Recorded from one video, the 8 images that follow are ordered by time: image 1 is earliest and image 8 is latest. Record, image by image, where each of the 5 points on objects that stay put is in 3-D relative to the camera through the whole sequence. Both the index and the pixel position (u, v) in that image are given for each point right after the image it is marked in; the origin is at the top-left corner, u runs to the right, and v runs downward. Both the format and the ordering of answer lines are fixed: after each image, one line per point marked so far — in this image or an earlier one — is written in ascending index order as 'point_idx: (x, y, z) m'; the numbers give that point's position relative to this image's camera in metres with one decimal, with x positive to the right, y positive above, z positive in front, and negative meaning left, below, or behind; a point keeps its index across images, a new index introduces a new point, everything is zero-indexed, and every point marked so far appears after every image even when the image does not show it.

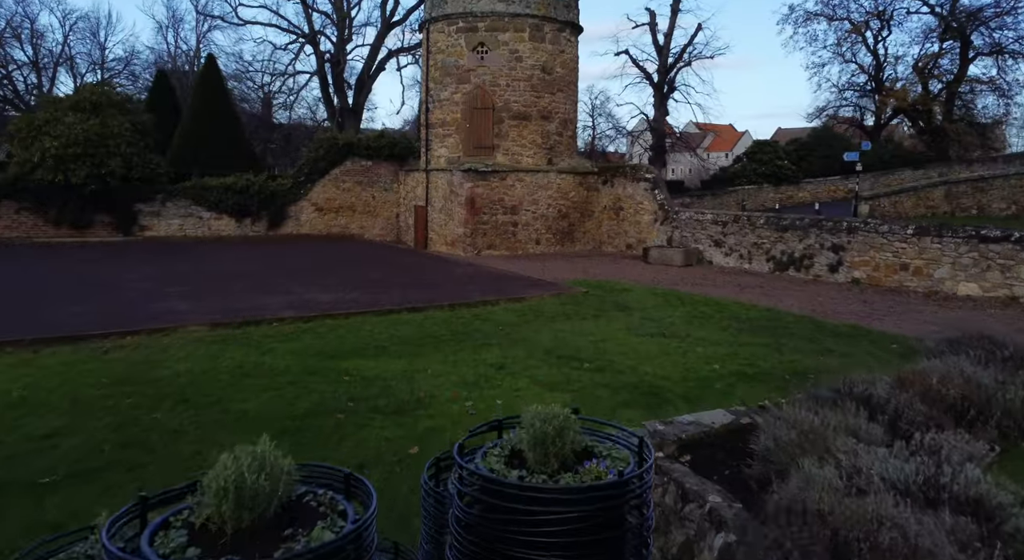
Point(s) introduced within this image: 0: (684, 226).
0: (+3.8, +1.2, +14.8) m
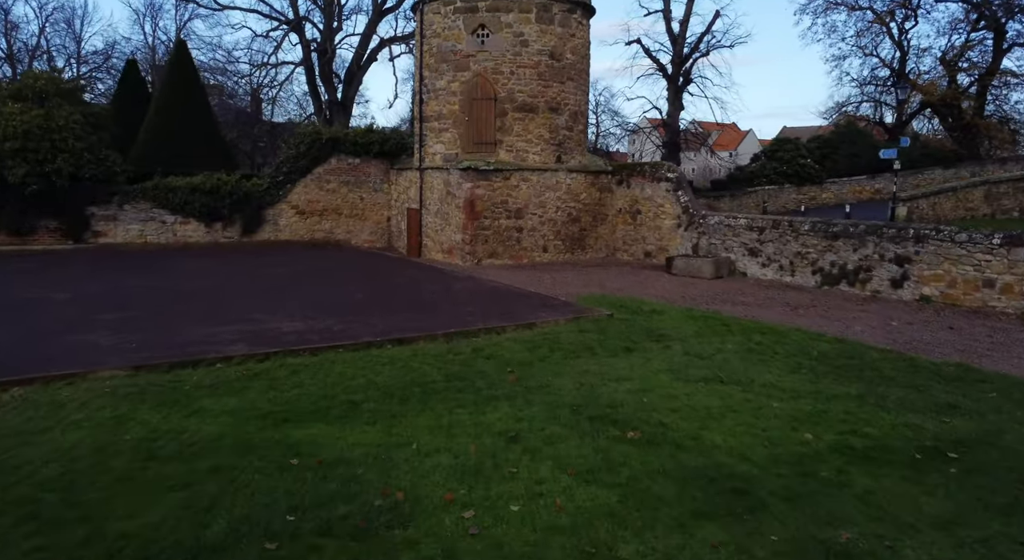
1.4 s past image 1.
0: (+3.9, +0.9, +13.0) m
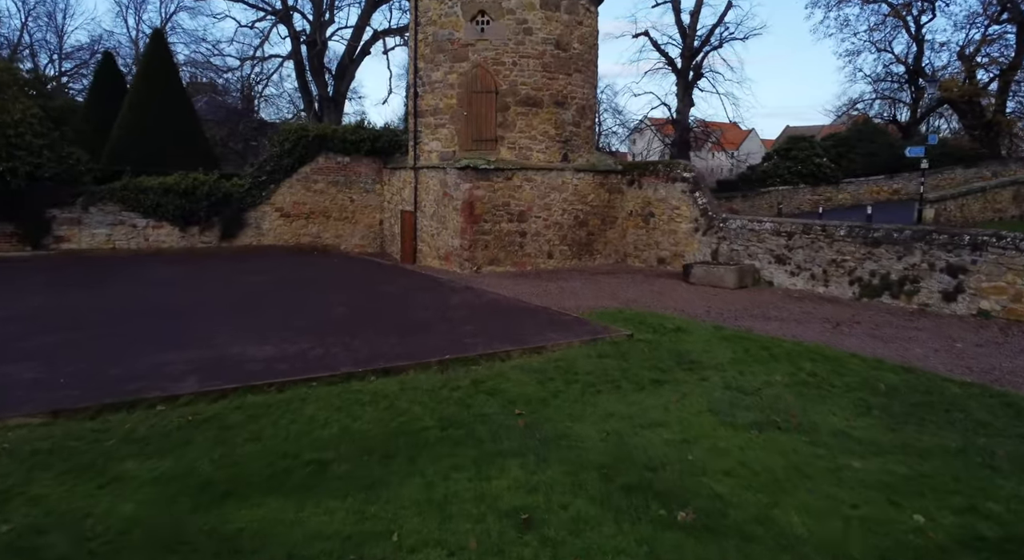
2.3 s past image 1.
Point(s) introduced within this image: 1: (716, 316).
0: (+3.9, +0.7, +11.9) m
1: (+2.7, -0.5, +9.0) m
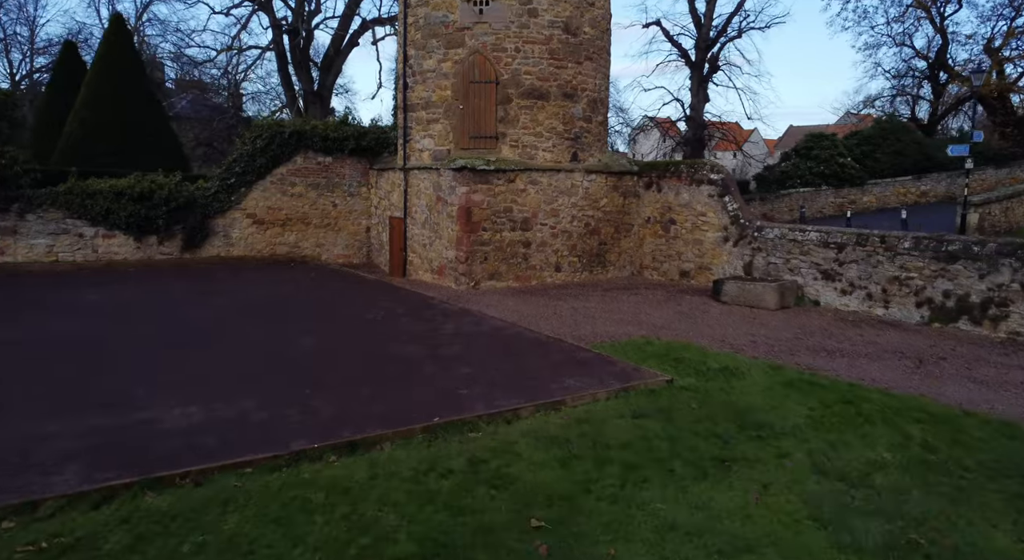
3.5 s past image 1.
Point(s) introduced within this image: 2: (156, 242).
0: (+4.0, +0.5, +10.3) m
1: (+2.8, -0.7, +7.4) m
2: (-6.2, +0.7, +11.8) m
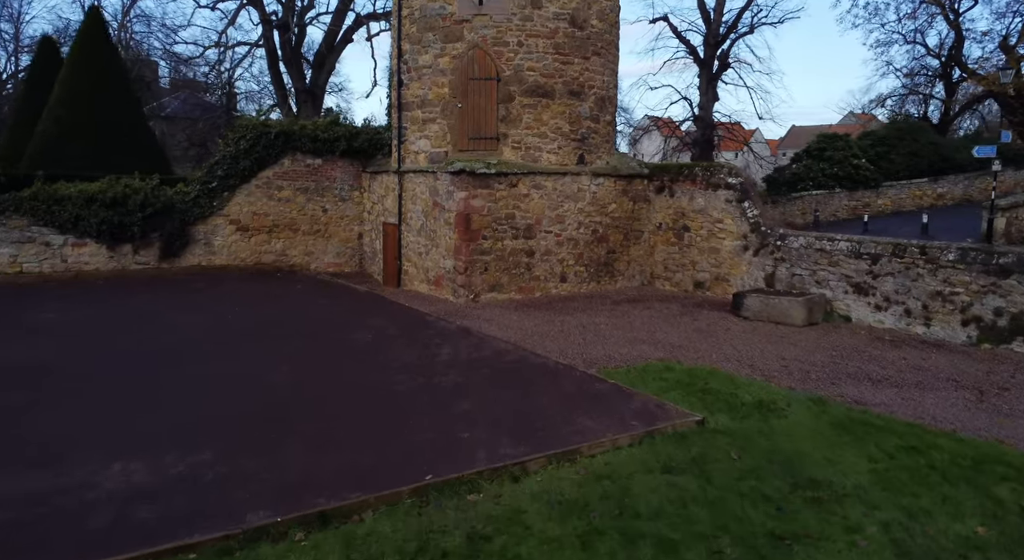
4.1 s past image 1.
0: (+4.0, +0.3, +9.5) m
1: (+2.8, -0.9, +6.6) m
2: (-6.2, +0.5, +11.0) m
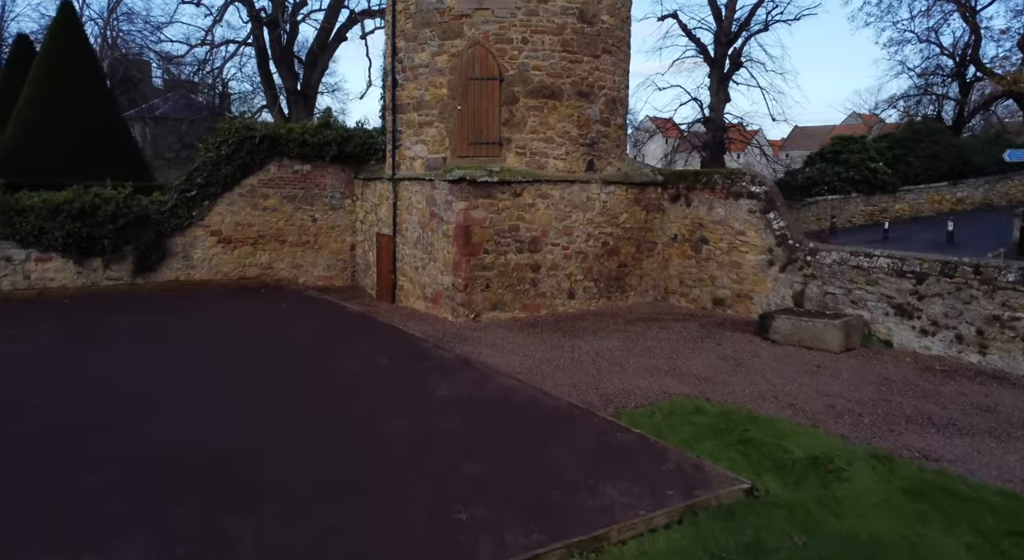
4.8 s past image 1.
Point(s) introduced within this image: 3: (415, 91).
0: (+4.1, 0.0, +8.6) m
1: (+2.9, -1.2, +5.7) m
2: (-6.1, +0.2, +10.1) m
3: (-1.5, +2.9, +10.3) m
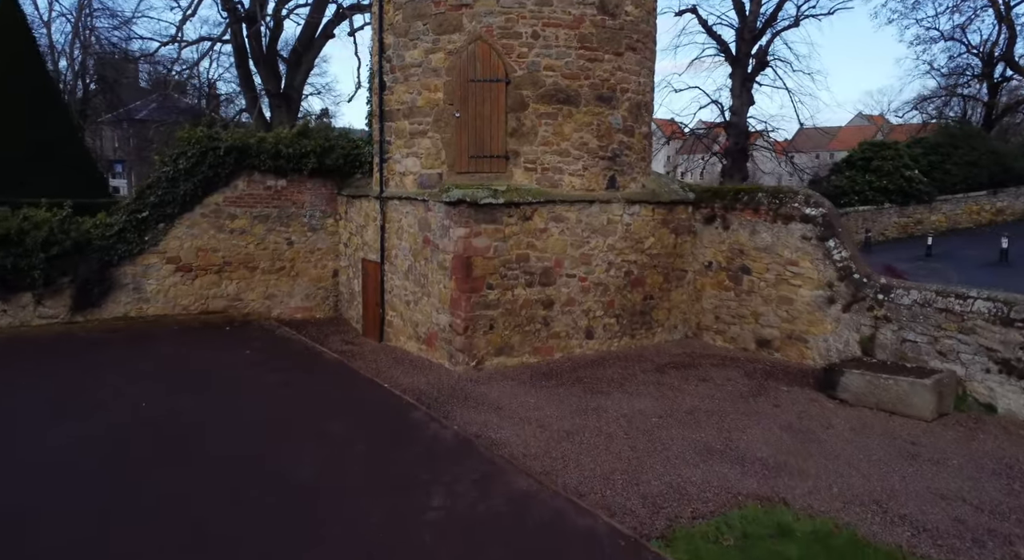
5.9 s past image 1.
0: (+4.2, -0.4, +7.1) m
1: (+3.0, -1.6, +4.2) m
2: (-6.0, -0.3, +8.5) m
3: (-1.4, +2.4, +8.8) m
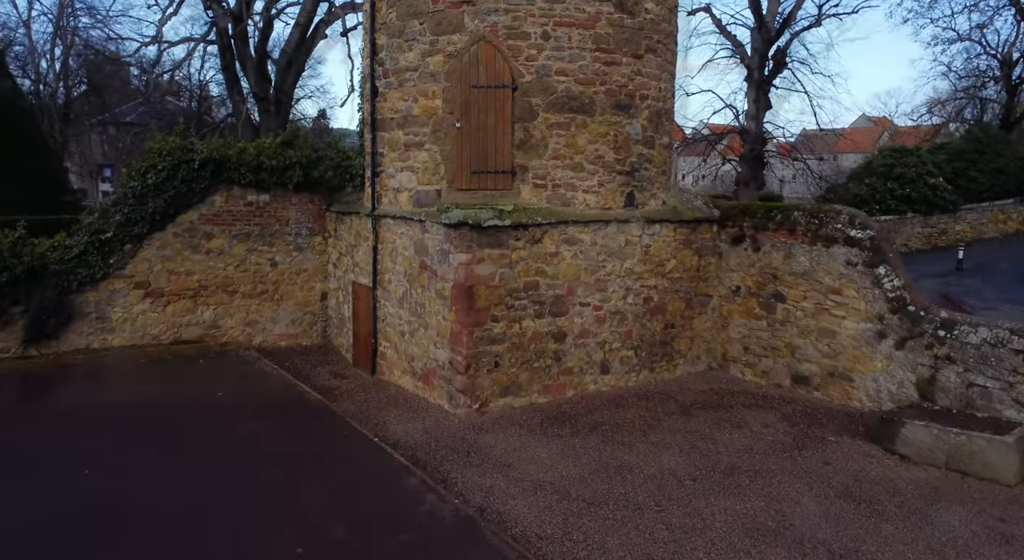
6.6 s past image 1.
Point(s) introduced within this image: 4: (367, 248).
0: (+4.3, -0.8, +6.2) m
1: (+3.1, -2.0, +3.3) m
2: (-5.9, -0.6, +7.6) m
3: (-1.3, +2.1, +7.8) m
4: (-1.9, +0.4, +8.6) m
